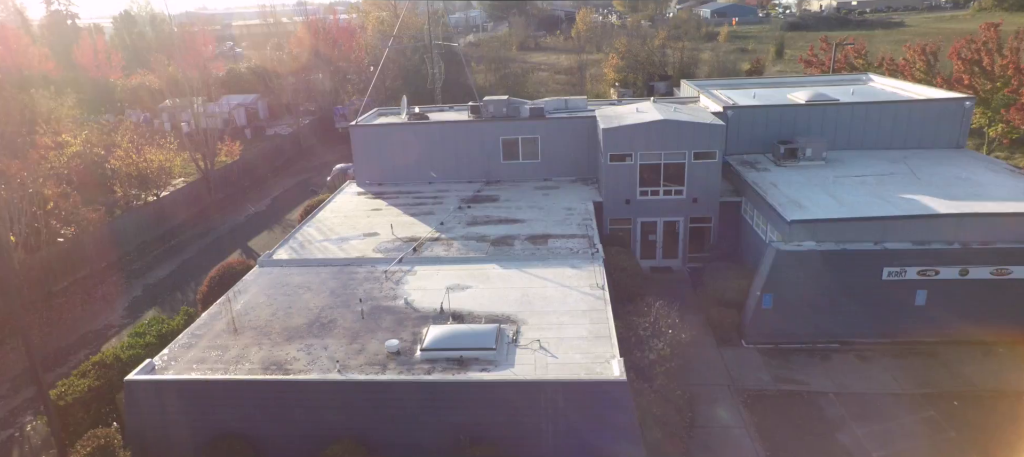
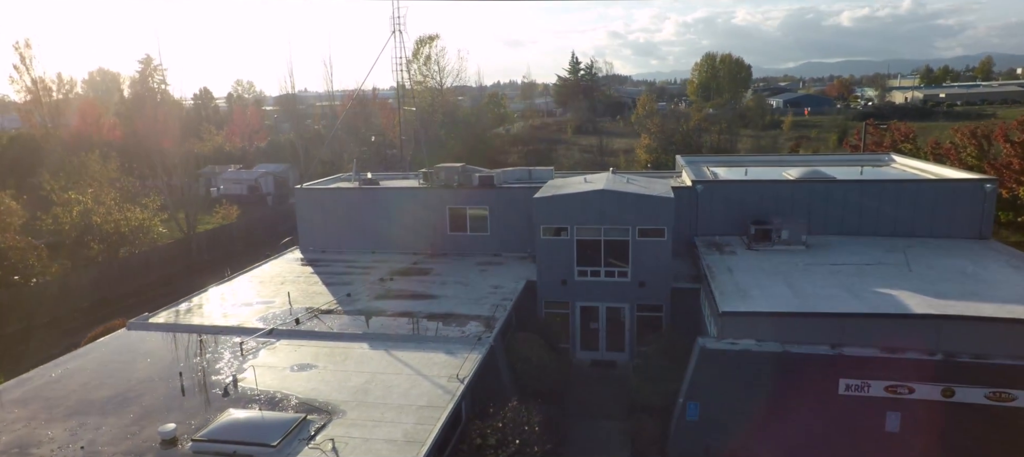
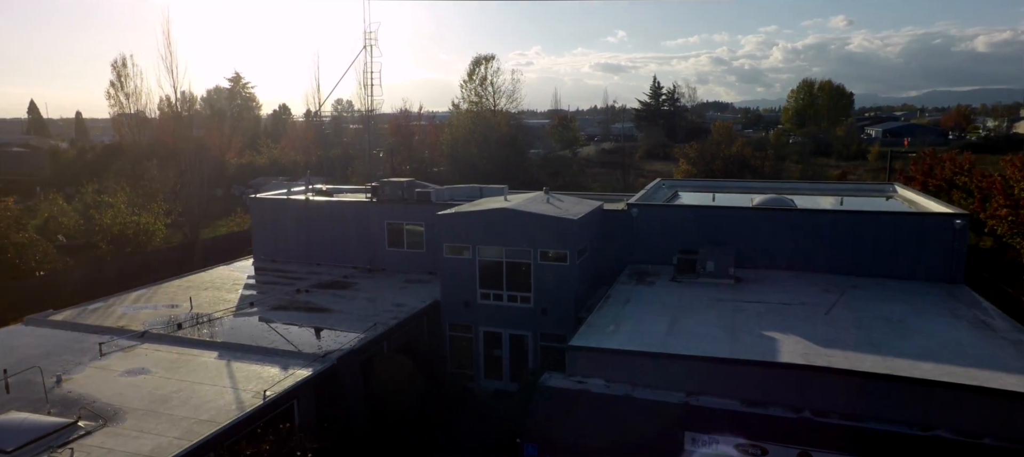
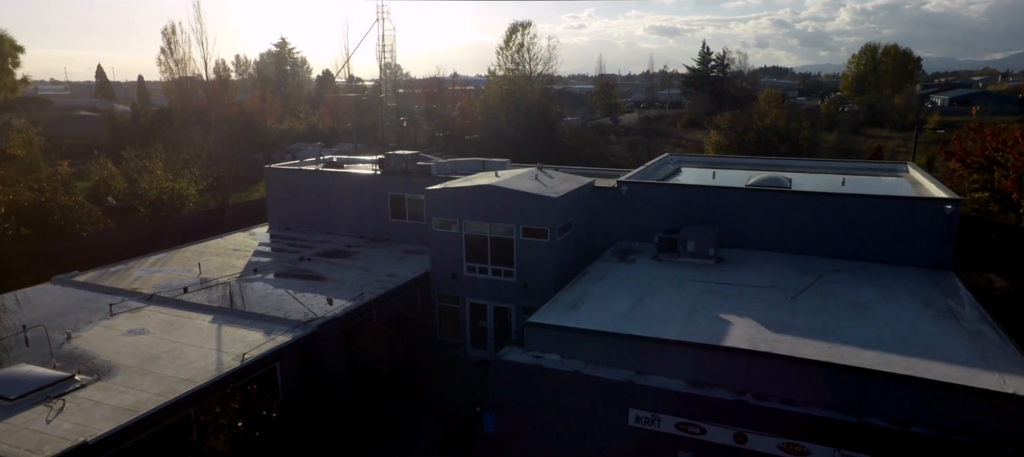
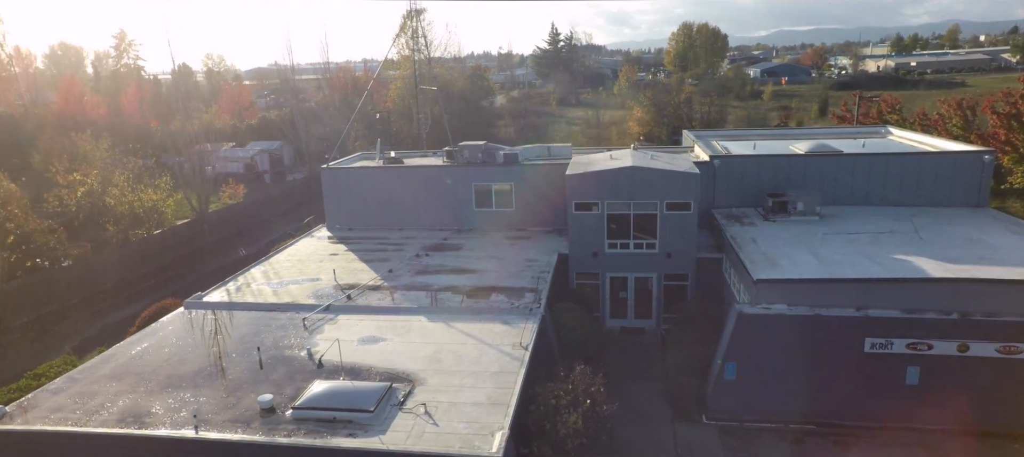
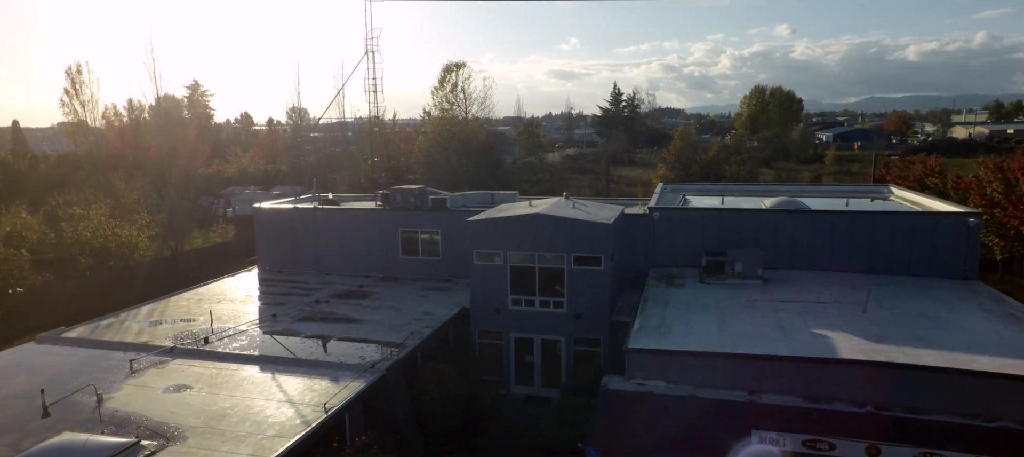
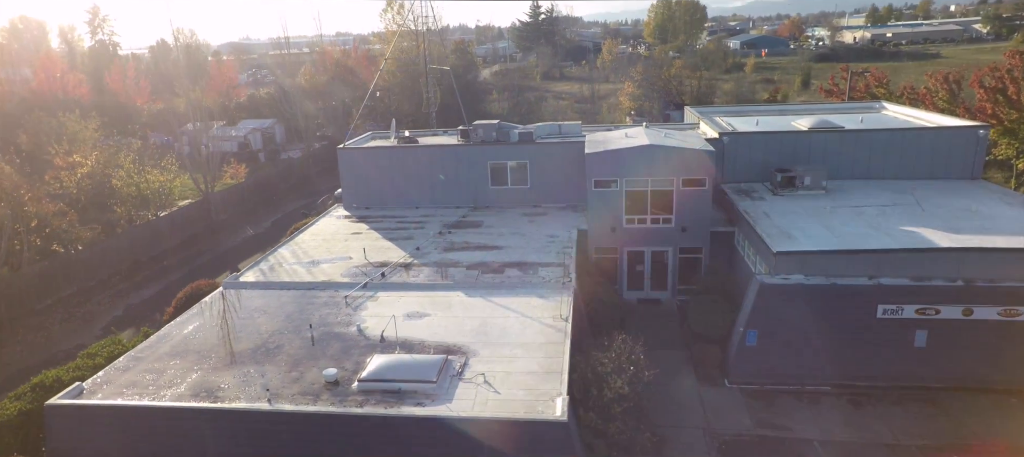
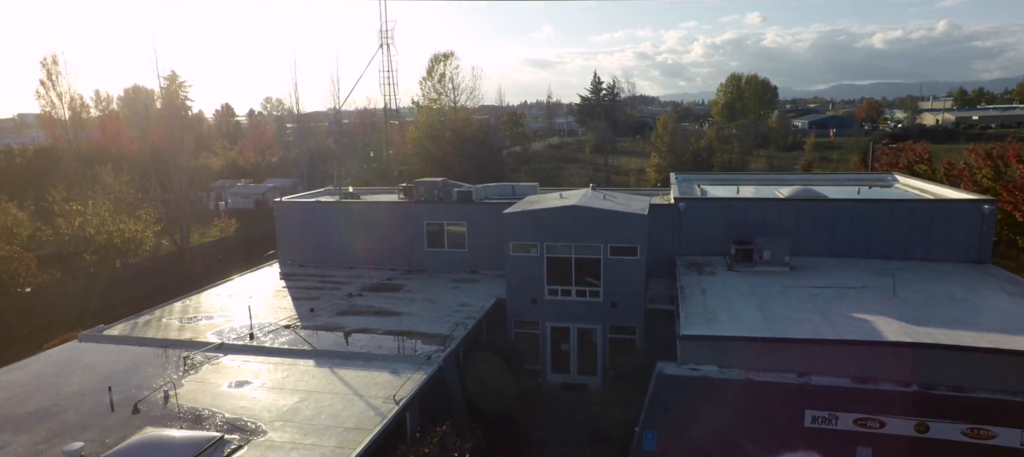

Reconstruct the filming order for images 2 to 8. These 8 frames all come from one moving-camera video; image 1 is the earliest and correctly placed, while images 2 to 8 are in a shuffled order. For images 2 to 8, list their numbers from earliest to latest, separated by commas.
7, 5, 2, 8, 6, 3, 4
